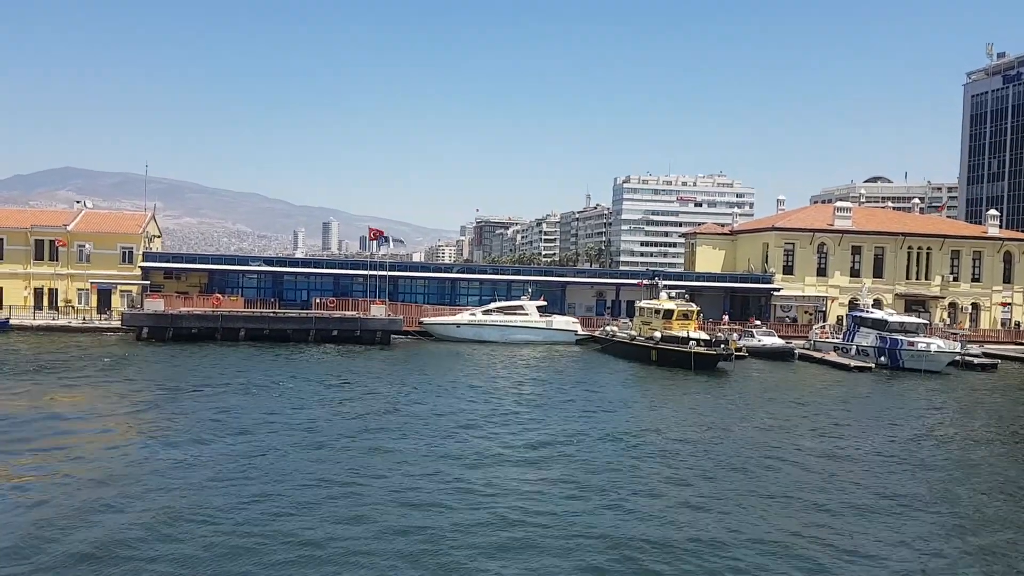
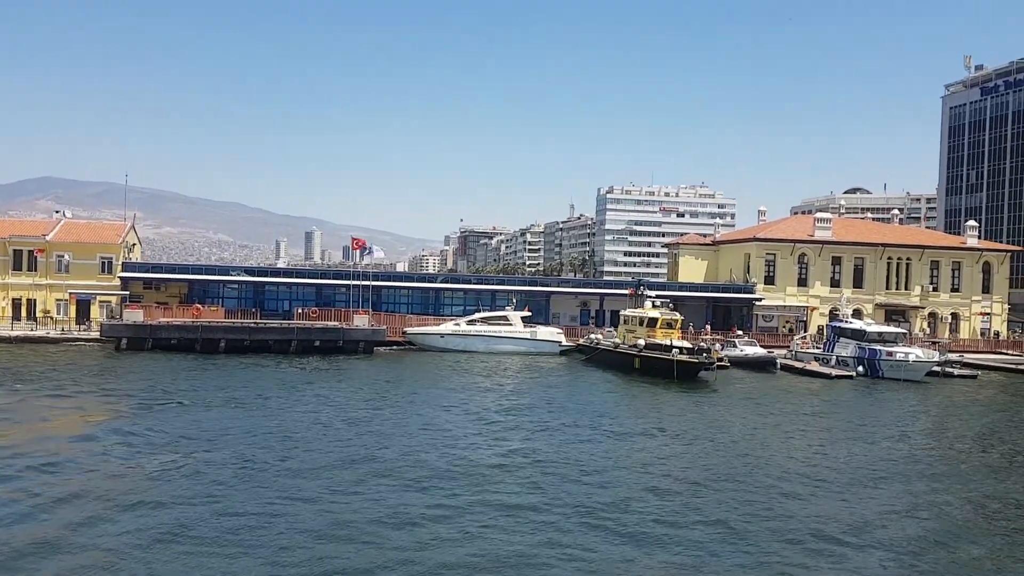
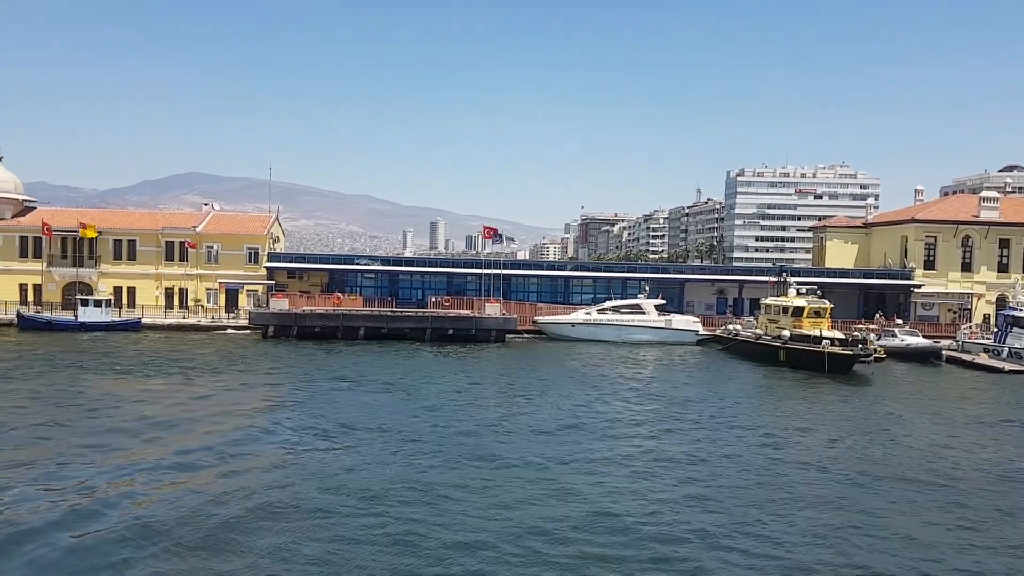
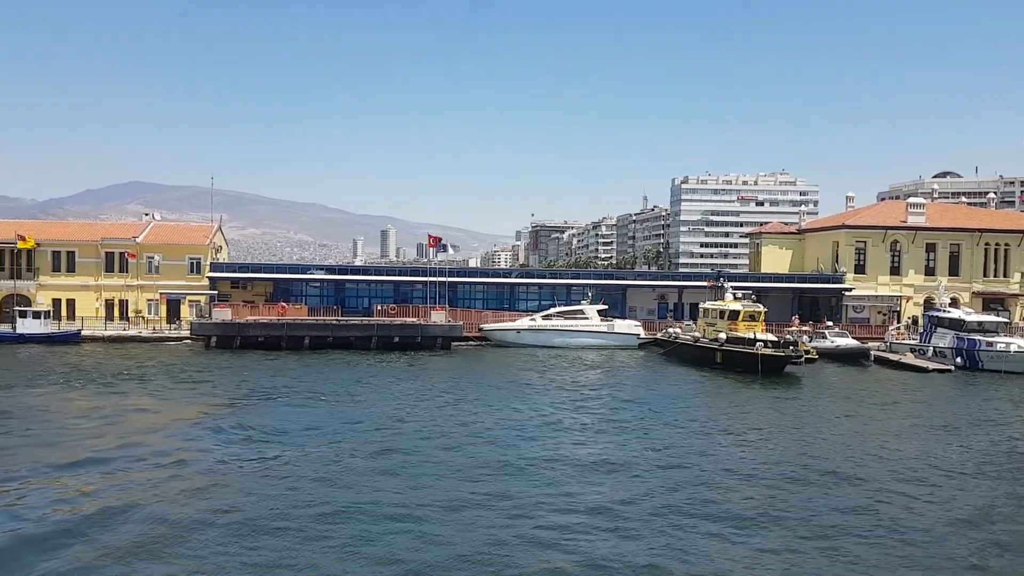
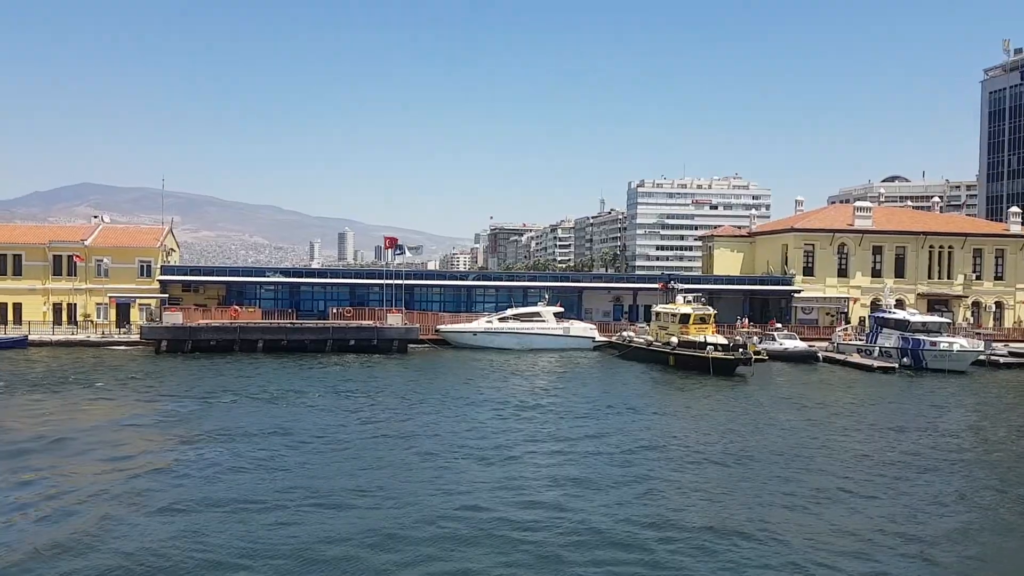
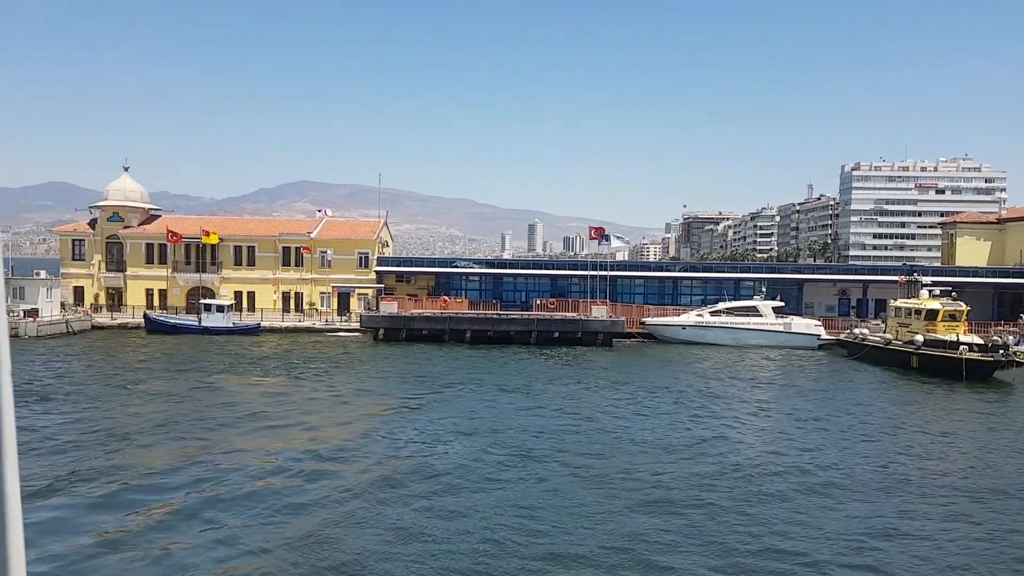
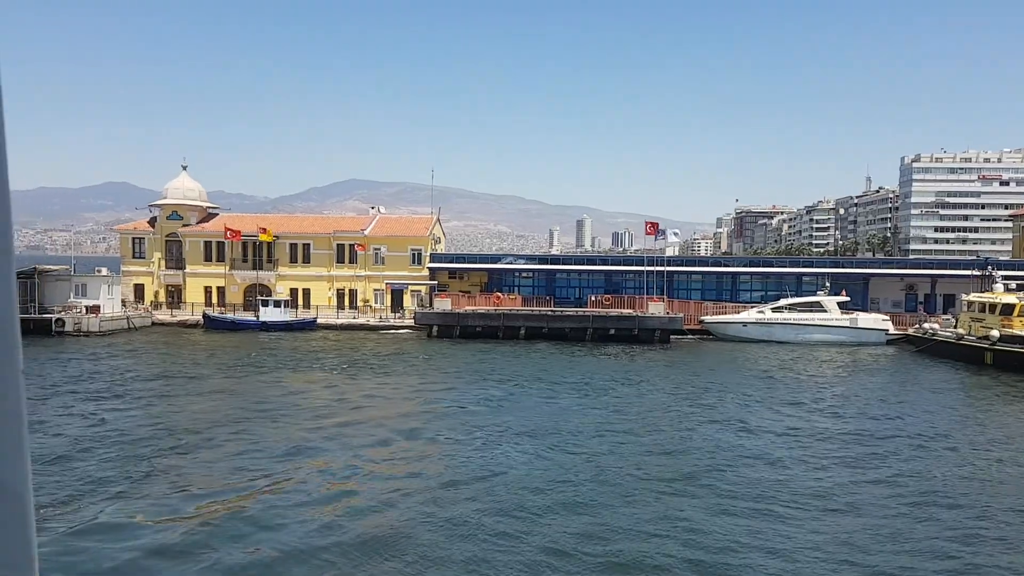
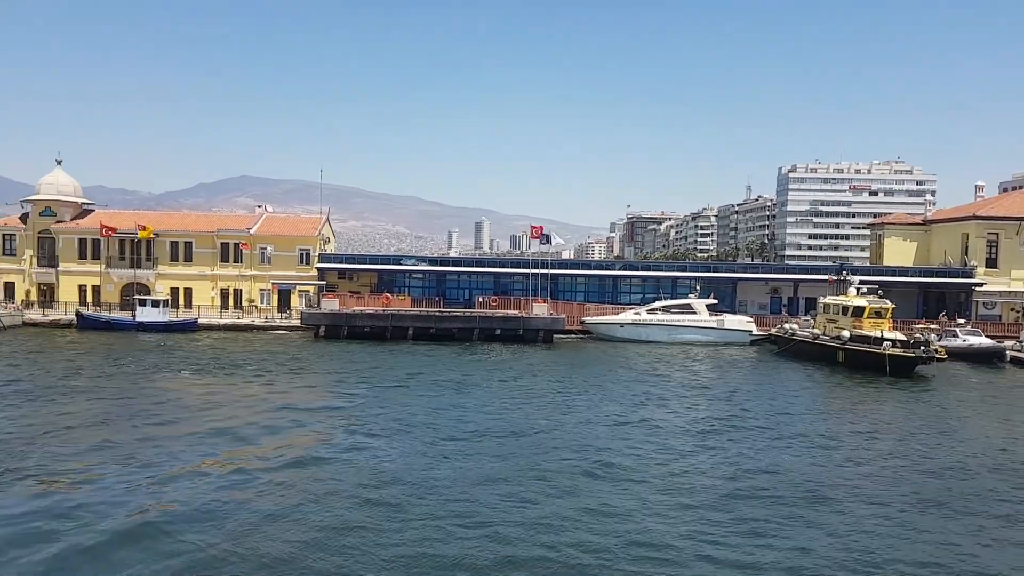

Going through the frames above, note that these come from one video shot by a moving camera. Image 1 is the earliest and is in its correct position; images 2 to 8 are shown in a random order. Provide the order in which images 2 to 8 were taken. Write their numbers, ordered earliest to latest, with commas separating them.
2, 5, 4, 3, 8, 6, 7
